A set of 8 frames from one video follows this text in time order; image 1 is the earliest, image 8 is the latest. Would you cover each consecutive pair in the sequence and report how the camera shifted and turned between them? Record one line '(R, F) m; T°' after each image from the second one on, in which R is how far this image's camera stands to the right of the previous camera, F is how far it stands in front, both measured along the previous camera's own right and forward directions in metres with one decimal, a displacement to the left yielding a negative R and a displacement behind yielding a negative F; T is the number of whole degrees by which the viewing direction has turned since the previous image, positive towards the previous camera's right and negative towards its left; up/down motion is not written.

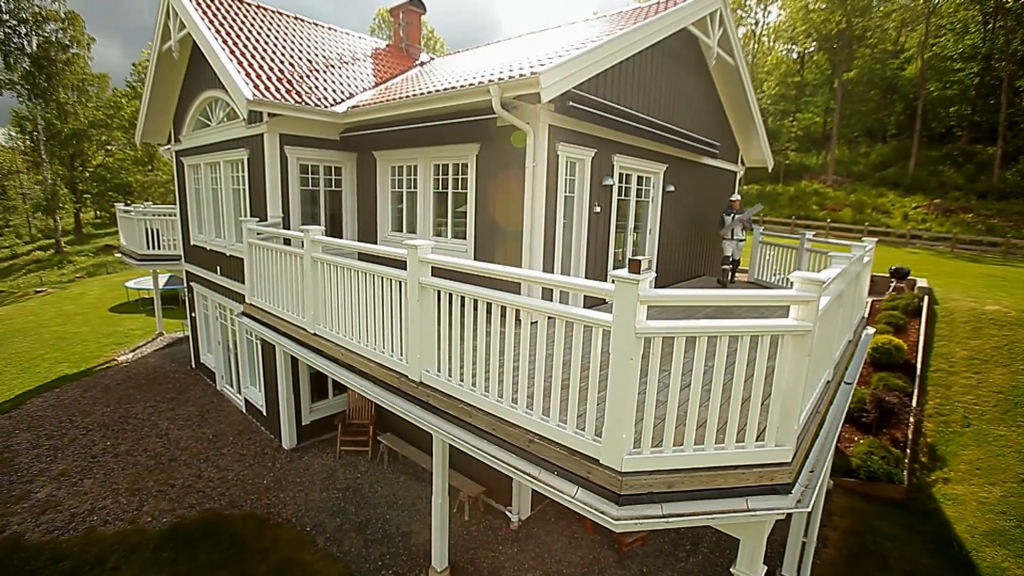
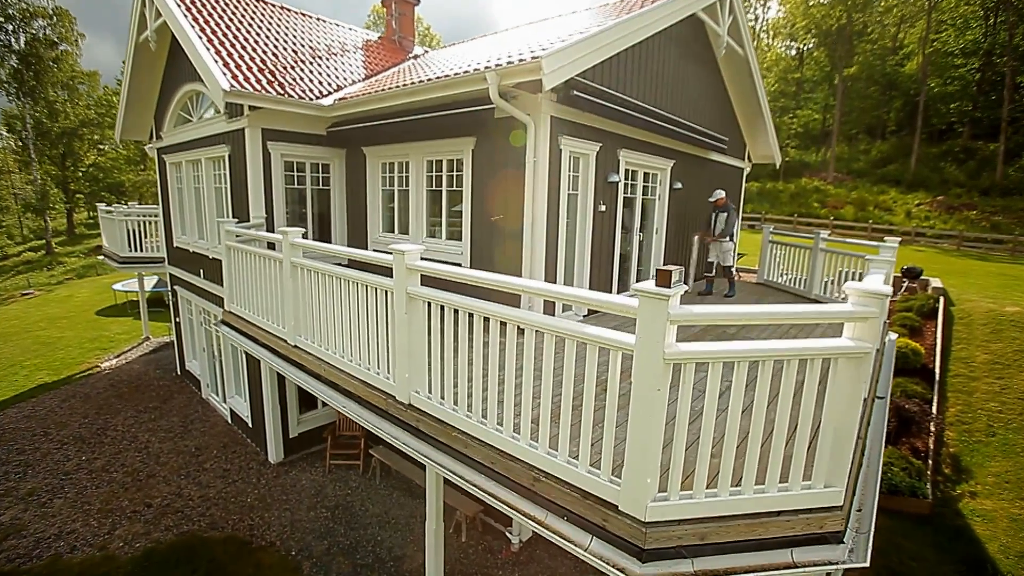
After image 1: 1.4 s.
(0.0, +0.4) m; 0°
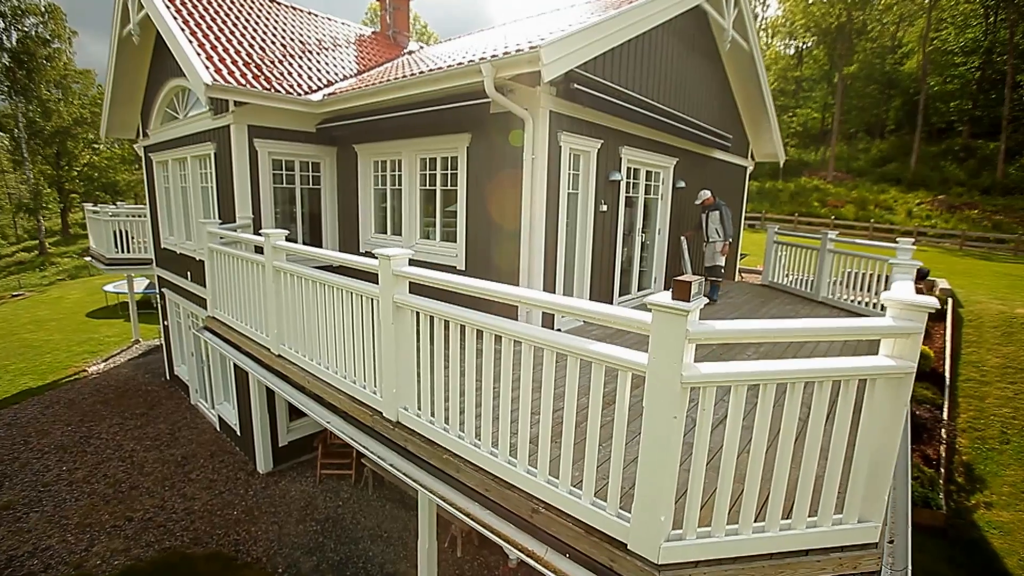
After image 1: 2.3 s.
(0.0, +0.3) m; 0°
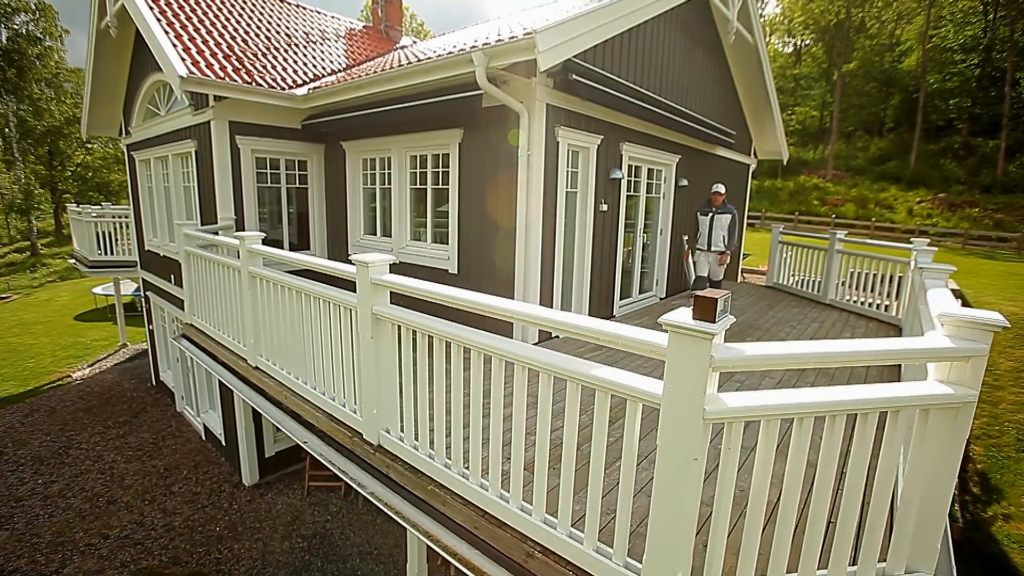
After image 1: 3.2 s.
(0.0, +0.3) m; 0°
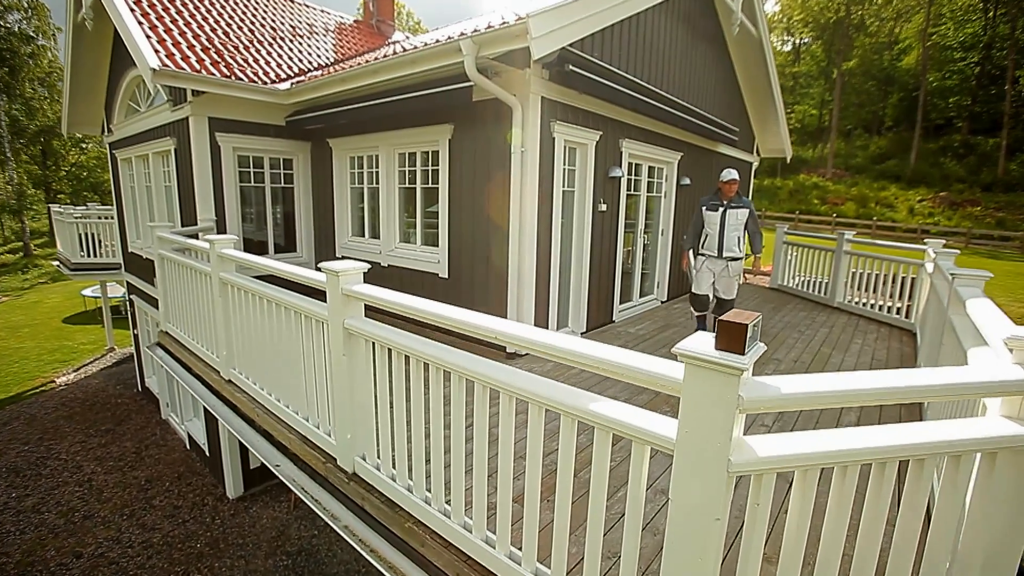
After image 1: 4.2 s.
(0.0, +0.3) m; 0°
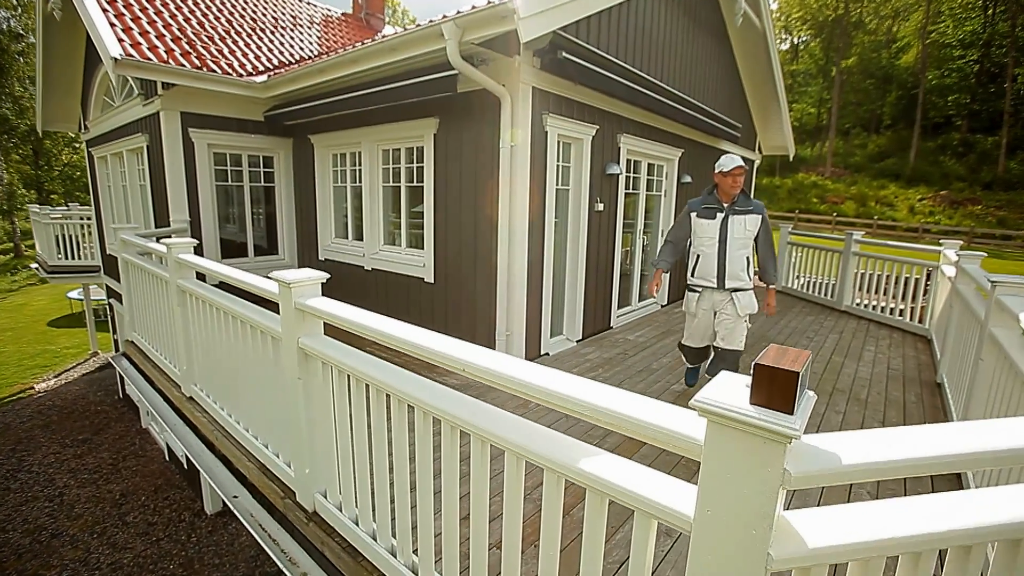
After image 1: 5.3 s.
(+0.1, +0.3) m; 0°
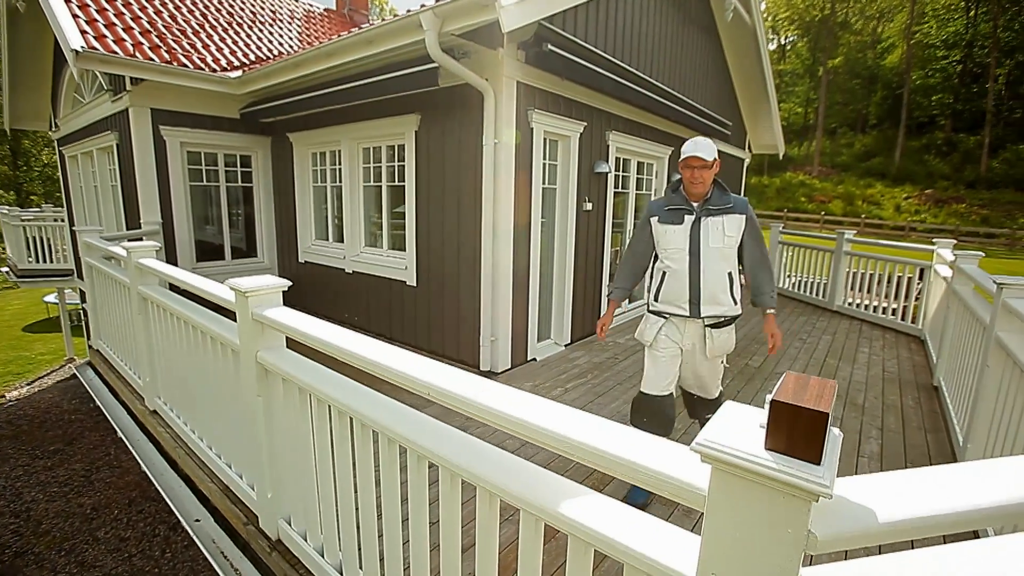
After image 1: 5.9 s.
(0.0, +0.2) m; +1°
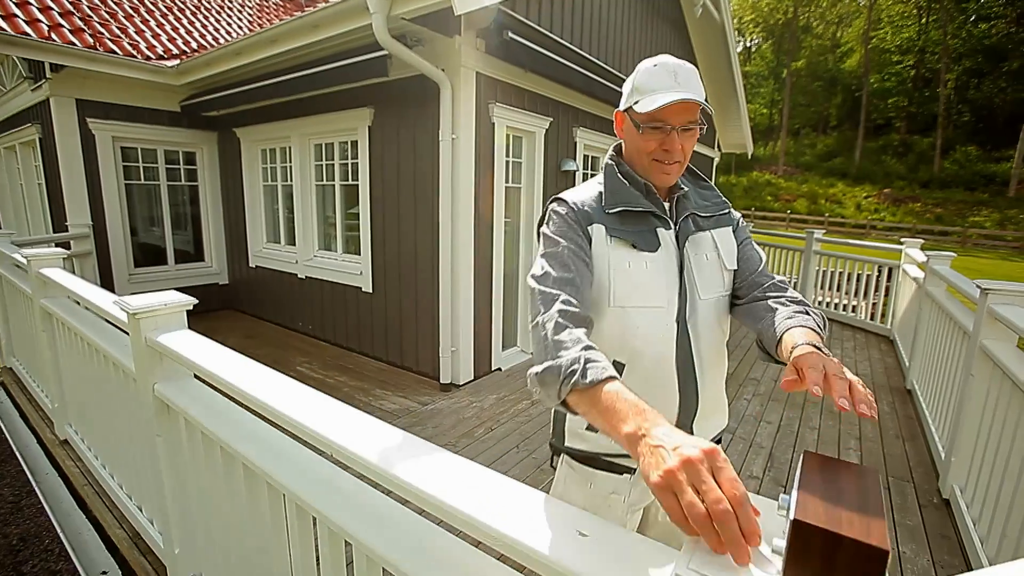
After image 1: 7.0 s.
(+0.1, +0.2) m; +3°
